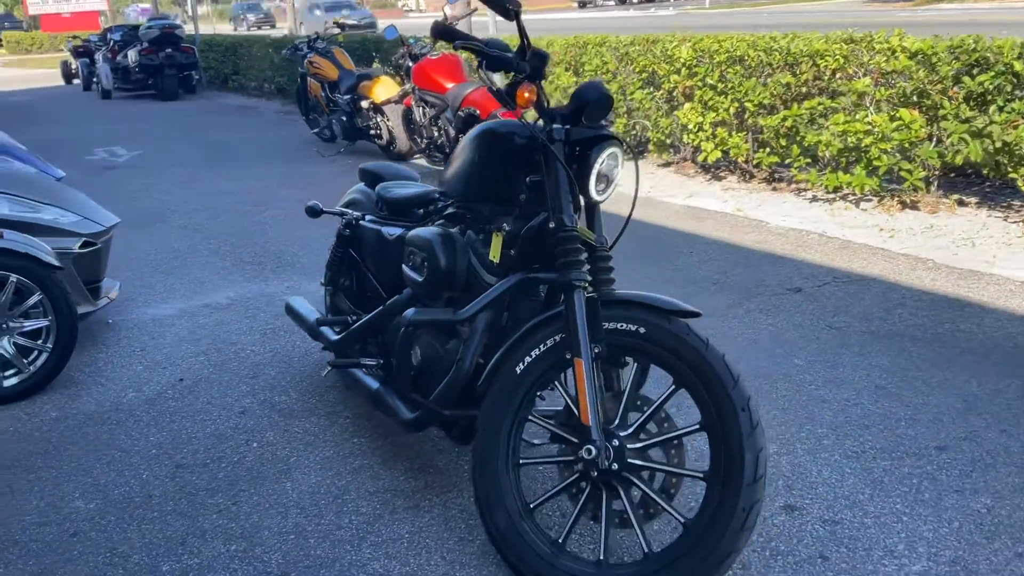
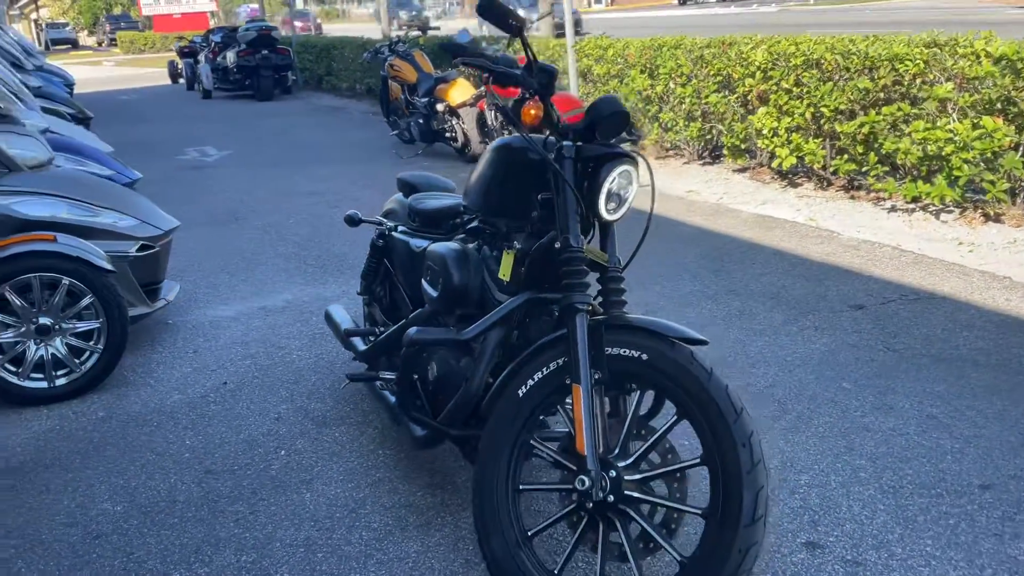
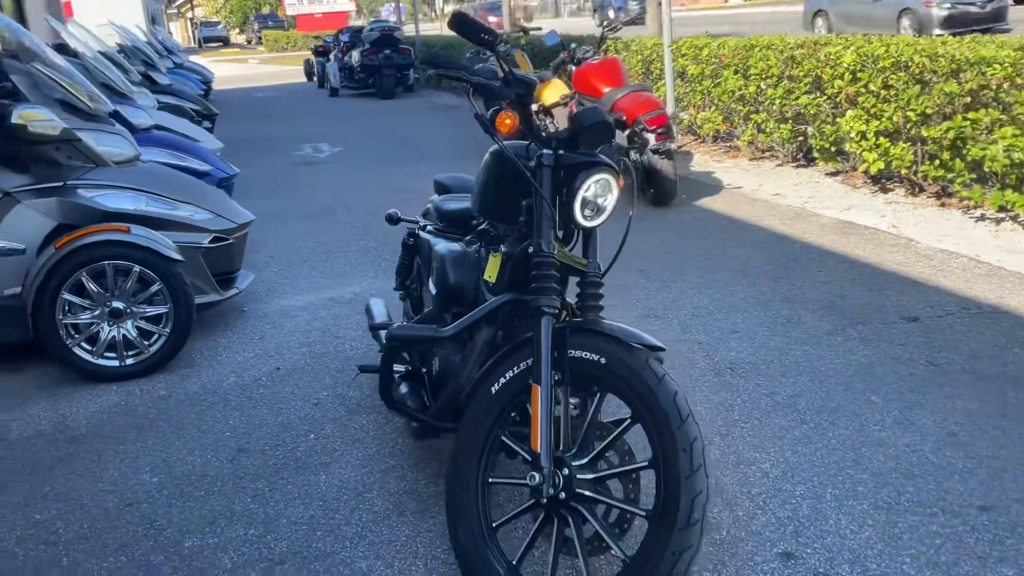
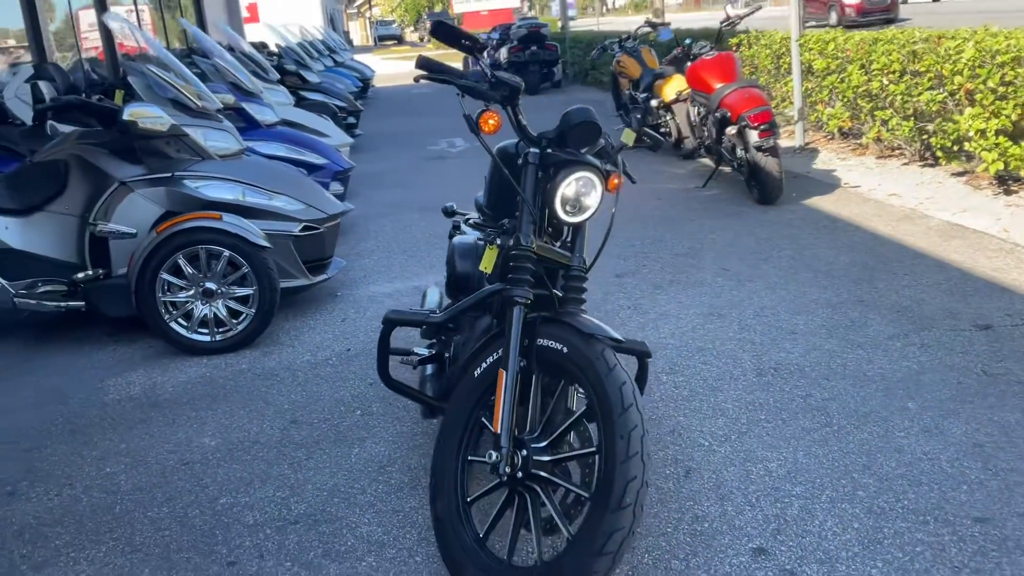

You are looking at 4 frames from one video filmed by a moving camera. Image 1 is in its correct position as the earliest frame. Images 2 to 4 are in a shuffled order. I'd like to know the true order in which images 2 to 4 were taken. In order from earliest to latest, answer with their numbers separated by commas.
2, 3, 4
